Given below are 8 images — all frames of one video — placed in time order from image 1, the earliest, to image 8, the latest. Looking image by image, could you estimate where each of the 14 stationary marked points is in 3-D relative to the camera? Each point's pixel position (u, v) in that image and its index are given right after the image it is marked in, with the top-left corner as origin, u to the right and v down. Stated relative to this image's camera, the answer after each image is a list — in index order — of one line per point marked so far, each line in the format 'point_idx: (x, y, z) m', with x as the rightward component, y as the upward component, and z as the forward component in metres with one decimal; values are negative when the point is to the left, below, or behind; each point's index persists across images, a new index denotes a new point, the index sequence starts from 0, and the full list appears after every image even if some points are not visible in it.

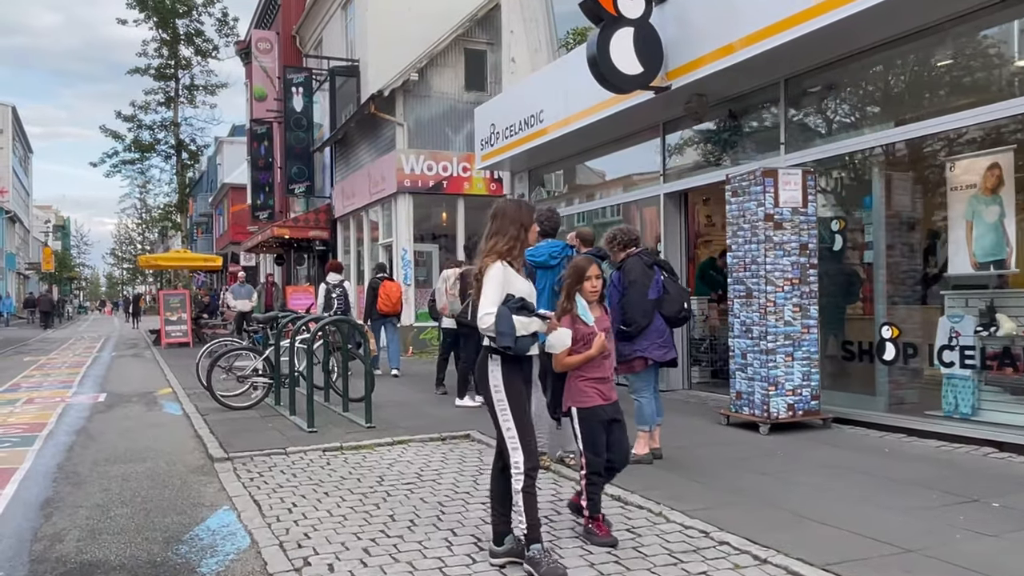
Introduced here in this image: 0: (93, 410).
0: (-5.5, -1.6, +10.8) m
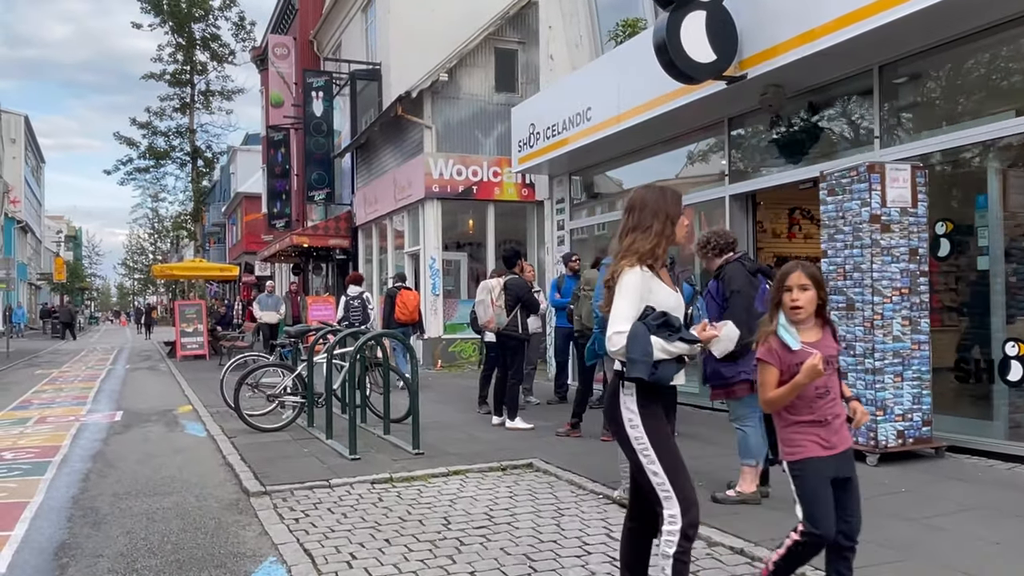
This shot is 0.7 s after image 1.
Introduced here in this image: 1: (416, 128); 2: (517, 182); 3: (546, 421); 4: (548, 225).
0: (-4.9, -1.7, +10.0) m
1: (-1.9, +3.2, +16.5) m
2: (+0.1, +2.1, +16.6) m
3: (+0.4, -1.4, +8.8) m
4: (+0.6, +1.0, +13.6) m
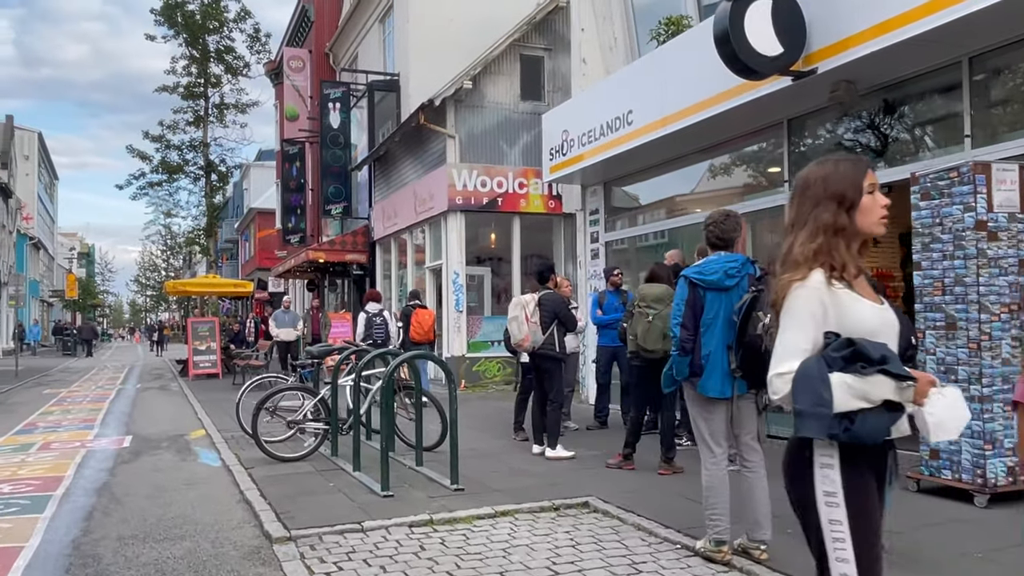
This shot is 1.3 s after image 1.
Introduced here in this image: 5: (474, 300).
0: (-4.4, -1.9, +9.3) m
1: (-1.4, +2.9, +15.9) m
2: (+0.6, +1.8, +15.9) m
3: (+0.8, -1.6, +8.1) m
4: (+1.1, +0.8, +12.8) m
5: (-0.8, -0.2, +15.7) m
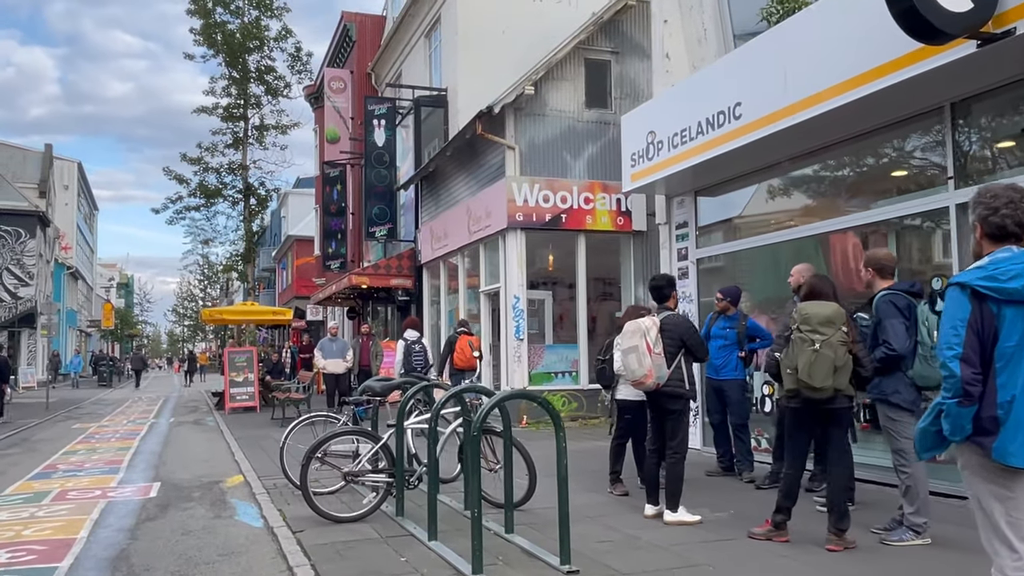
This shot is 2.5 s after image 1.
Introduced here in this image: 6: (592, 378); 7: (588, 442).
0: (-3.5, -2.2, +7.9) m
1: (-0.3, +2.5, +14.5) m
2: (+1.7, +1.4, +14.4) m
3: (+1.6, -1.7, +6.5) m
4: (+2.1, +0.4, +11.3) m
5: (+0.4, -0.7, +14.3) m
6: (+1.4, -1.6, +14.4) m
7: (+1.0, -2.1, +11.3) m
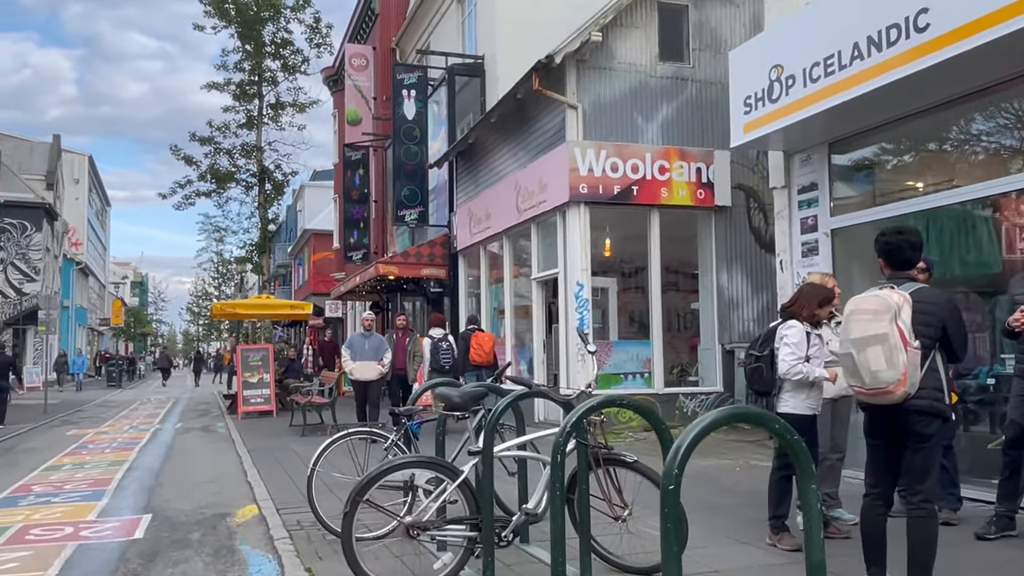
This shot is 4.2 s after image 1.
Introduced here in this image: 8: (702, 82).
0: (-2.8, -1.9, +5.7) m
1: (+0.6, +2.7, +12.3) m
2: (+2.6, +1.6, +12.2) m
3: (+2.4, -1.5, +4.3) m
4: (+2.9, +0.6, +9.1) m
5: (+1.3, -0.5, +12.1) m
6: (+2.3, -1.4, +12.2) m
7: (+1.9, -1.9, +9.0) m
8: (+2.9, +3.1, +12.6) m
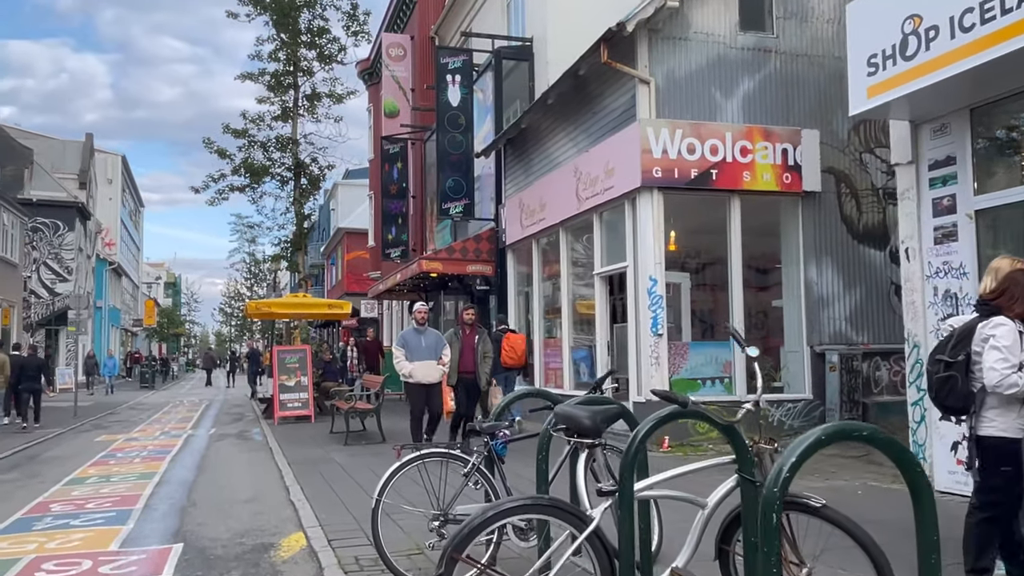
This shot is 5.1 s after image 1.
0: (-2.1, -1.9, +4.7) m
1: (+1.5, +2.7, +11.1) m
2: (+3.5, +1.7, +10.9) m
3: (+3.0, -1.5, +3.0) m
4: (+3.7, +0.7, +7.8) m
5: (+2.1, -0.4, +10.8) m
6: (+3.1, -1.3, +10.9) m
7: (+2.6, -1.8, +7.8) m
8: (+3.8, +3.2, +11.3) m
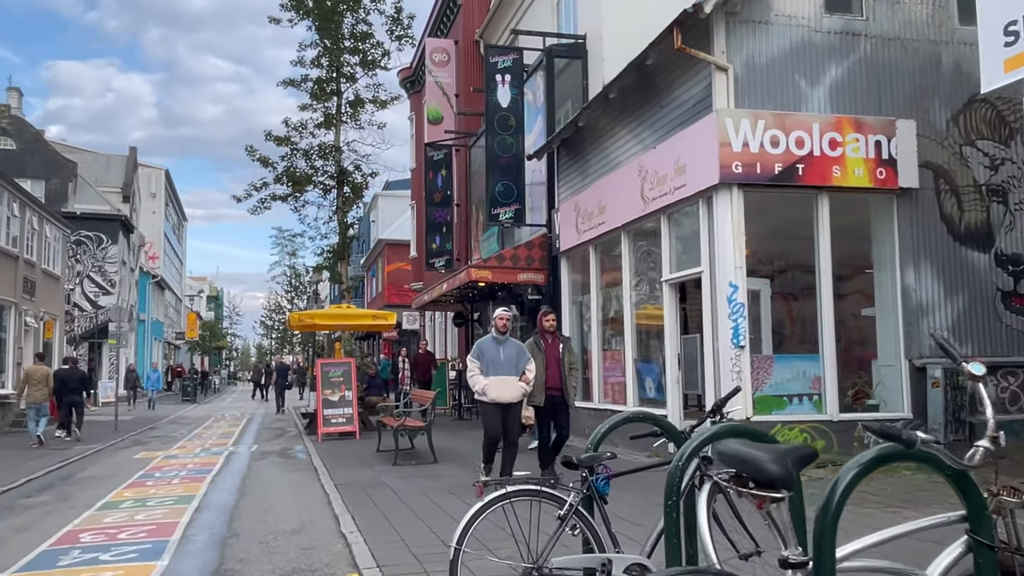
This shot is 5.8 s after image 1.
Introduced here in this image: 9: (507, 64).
0: (-1.6, -1.9, +3.8) m
1: (+2.3, +2.6, +10.2) m
2: (+4.3, +1.6, +9.9) m
3: (+3.4, -1.4, +2.0) m
4: (+4.3, +0.7, +6.8) m
5: (+2.9, -0.5, +9.8) m
6: (+3.9, -1.4, +9.9) m
7: (+3.3, -1.9, +6.8) m
8: (+4.5, +3.1, +10.3) m
9: (-0.1, +4.6, +17.0) m
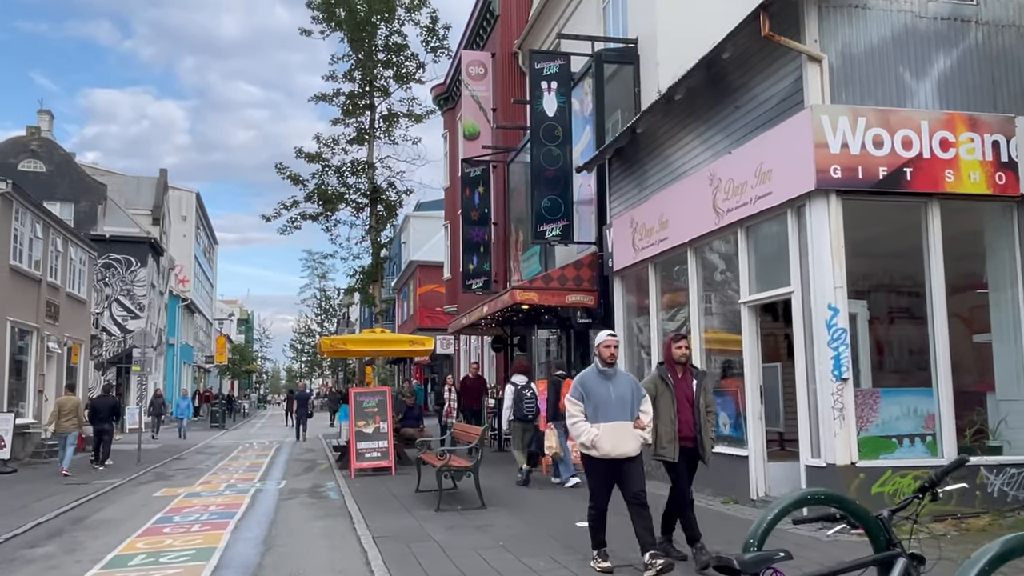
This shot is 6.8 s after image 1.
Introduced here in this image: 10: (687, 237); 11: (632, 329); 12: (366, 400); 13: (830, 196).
0: (-1.1, -2.0, +2.6) m
1: (+2.9, +2.4, +9.0) m
2: (+4.9, +1.3, +8.6) m
3: (+3.8, -1.4, +0.6) m
4: (+4.9, +0.5, +5.4) m
5: (+3.6, -0.7, +8.5) m
6: (+4.6, -1.7, +8.5) m
7: (+3.8, -2.0, +5.4) m
8: (+5.2, +2.9, +9.0) m
9: (+0.7, +4.2, +15.9) m
10: (+2.4, +0.7, +11.2) m
11: (+2.0, -0.7, +14.1) m
12: (-2.6, -2.0, +14.9) m
13: (+3.2, +0.9, +8.3) m
